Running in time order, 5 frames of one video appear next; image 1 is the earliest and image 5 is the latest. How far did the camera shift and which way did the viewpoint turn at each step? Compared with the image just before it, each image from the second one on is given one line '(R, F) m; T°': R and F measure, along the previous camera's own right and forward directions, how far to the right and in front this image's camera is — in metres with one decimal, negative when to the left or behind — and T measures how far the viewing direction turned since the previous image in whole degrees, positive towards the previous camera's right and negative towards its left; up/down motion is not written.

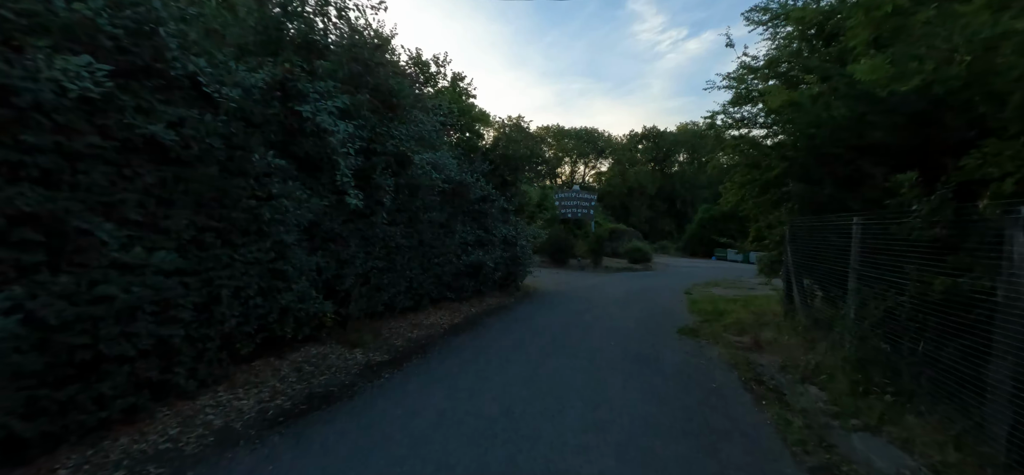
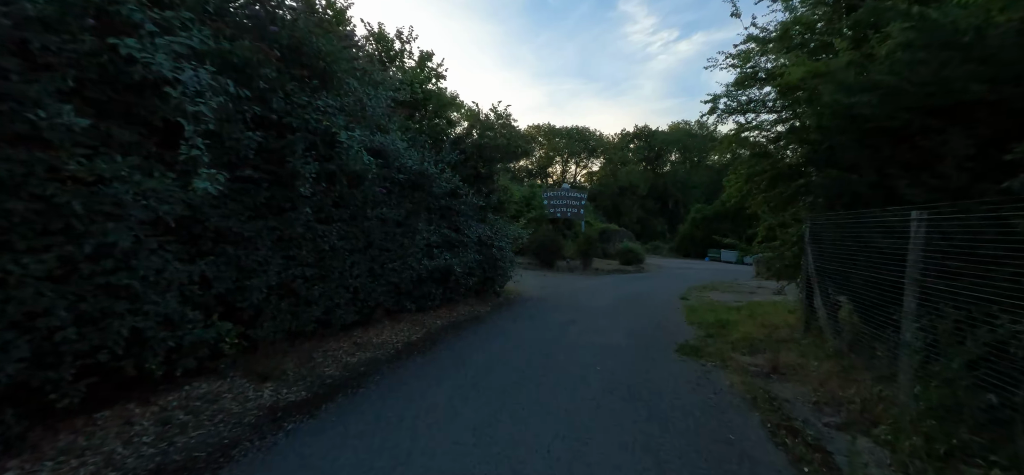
(+0.4, +1.6) m; +1°
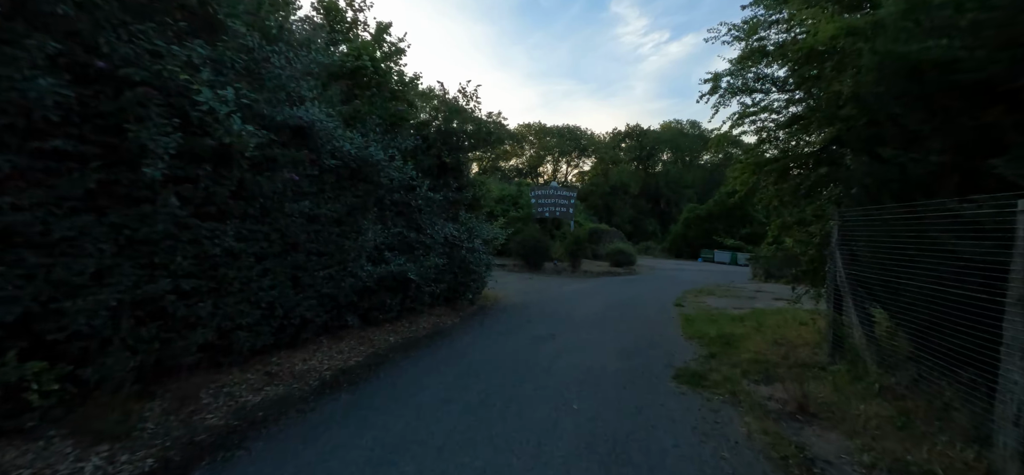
(+0.5, +1.6) m; +1°
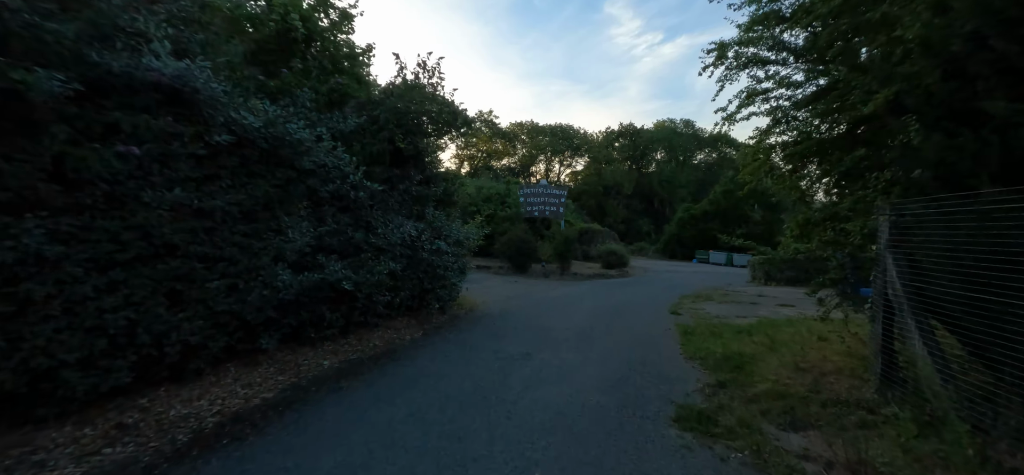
(+0.5, +1.6) m; +1°
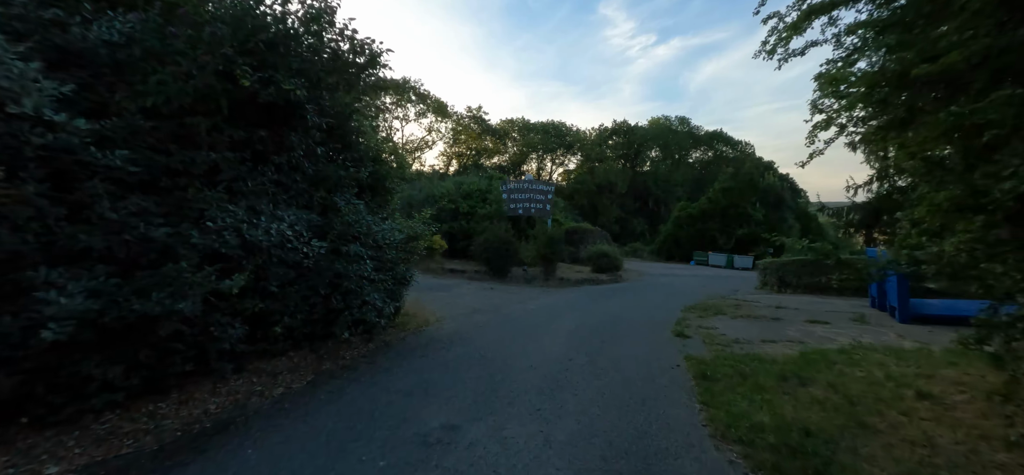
(+0.9, +3.2) m; +1°
